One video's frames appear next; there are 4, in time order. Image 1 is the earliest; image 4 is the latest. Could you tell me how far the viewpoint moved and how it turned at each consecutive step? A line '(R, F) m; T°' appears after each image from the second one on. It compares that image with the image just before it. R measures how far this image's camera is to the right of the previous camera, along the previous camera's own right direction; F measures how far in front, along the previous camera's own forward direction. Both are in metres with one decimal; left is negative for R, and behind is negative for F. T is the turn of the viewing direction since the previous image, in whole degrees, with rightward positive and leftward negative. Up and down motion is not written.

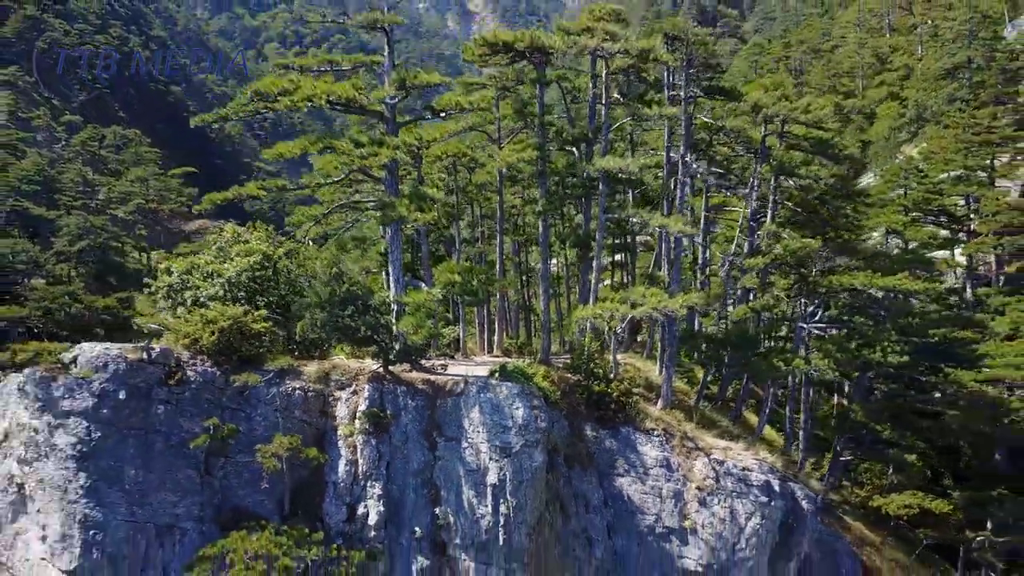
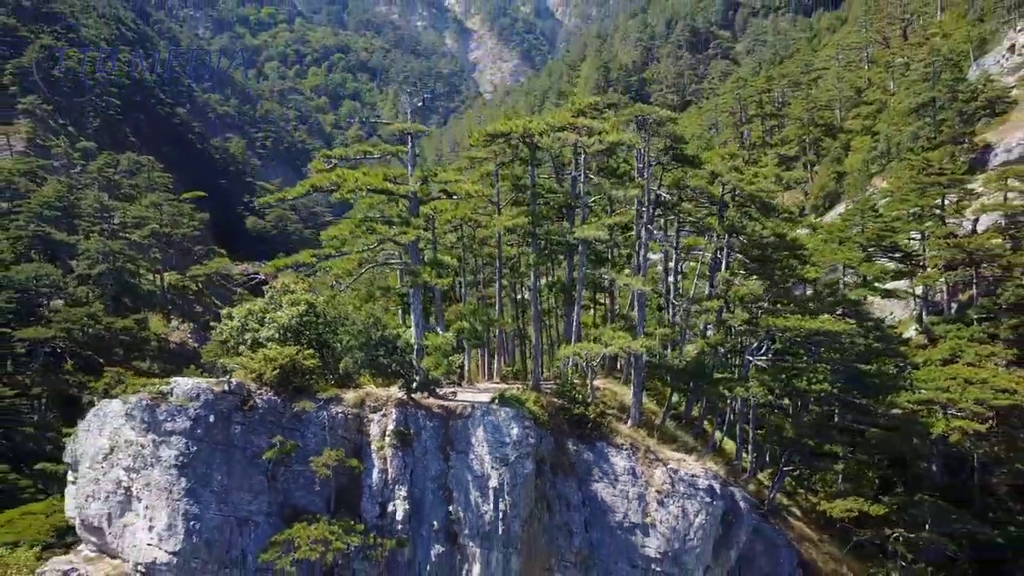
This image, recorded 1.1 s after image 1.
(0.0, -2.2) m; 0°
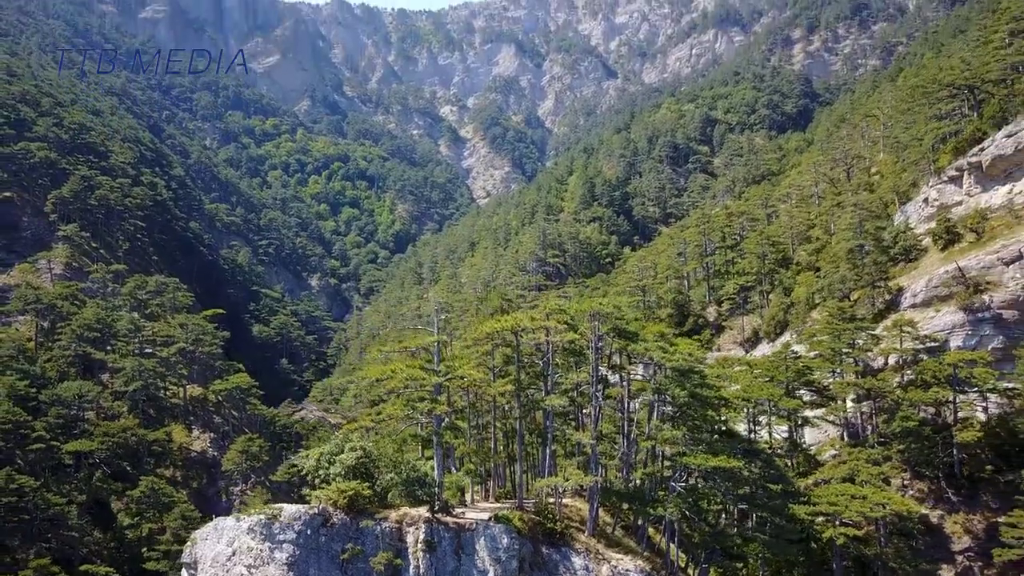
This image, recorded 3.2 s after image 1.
(0.0, -5.5) m; +1°
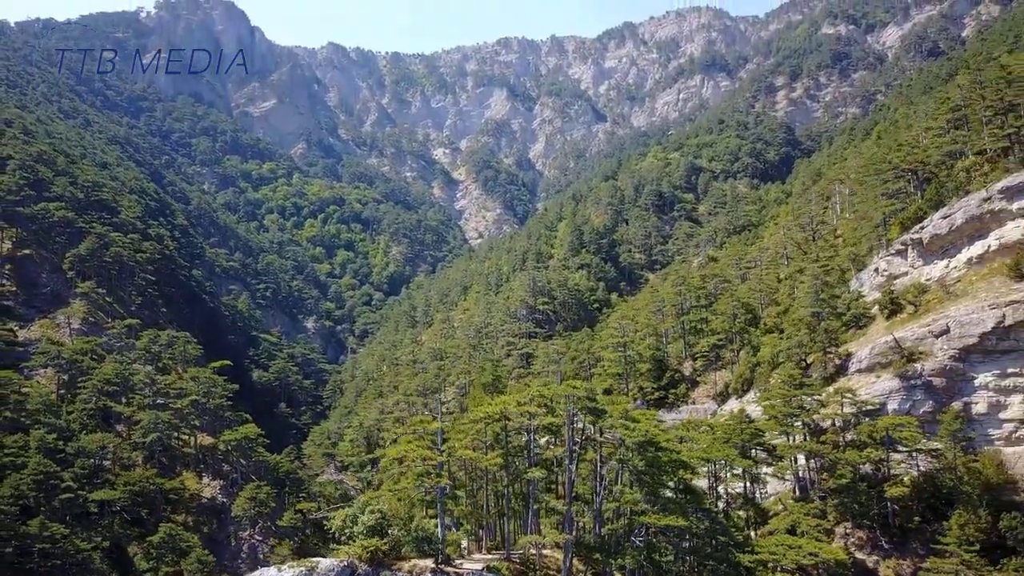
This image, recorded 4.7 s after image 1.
(0.0, -4.3) m; +1°
